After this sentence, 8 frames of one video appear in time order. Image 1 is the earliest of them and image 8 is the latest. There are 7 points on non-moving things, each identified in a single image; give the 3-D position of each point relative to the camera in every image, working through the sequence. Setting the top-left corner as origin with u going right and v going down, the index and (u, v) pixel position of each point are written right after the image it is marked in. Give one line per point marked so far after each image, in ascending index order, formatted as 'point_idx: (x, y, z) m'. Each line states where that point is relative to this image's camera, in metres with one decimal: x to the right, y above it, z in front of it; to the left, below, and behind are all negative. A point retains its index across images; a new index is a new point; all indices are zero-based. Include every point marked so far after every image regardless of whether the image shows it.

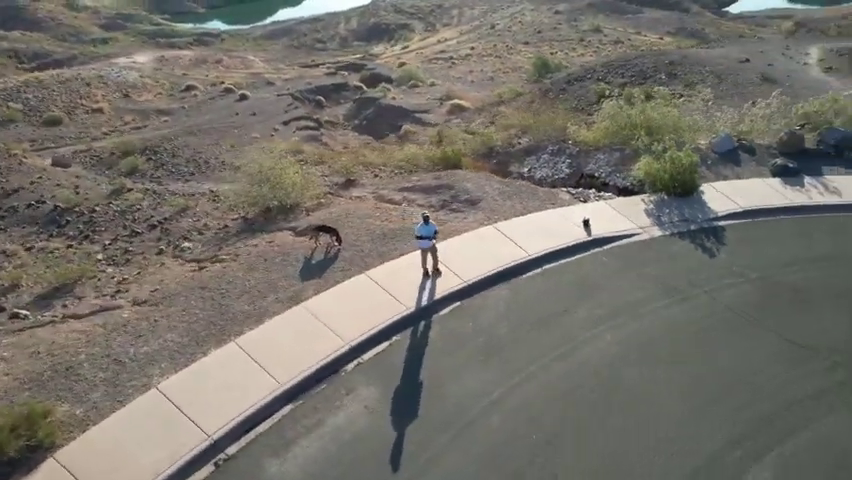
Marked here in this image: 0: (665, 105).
0: (+8.6, +5.0, +19.5) m
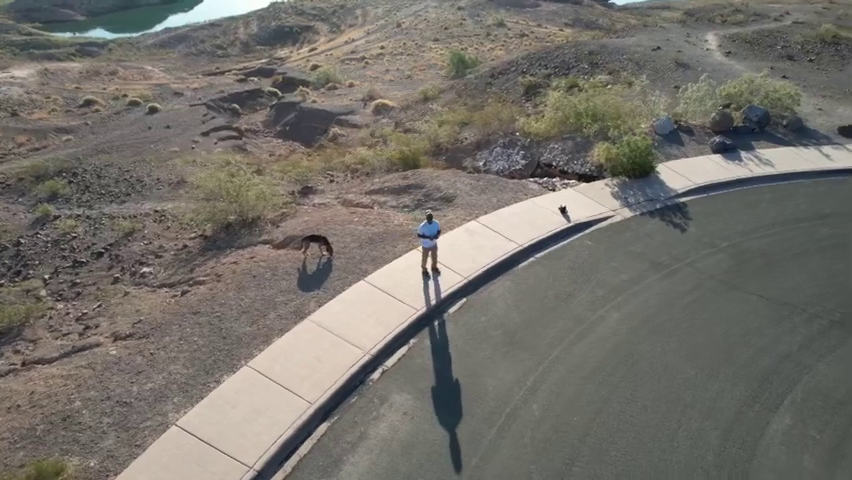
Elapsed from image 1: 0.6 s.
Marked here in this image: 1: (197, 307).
0: (+6.7, +5.7, +20.6) m
1: (-4.3, -1.3, +9.9) m
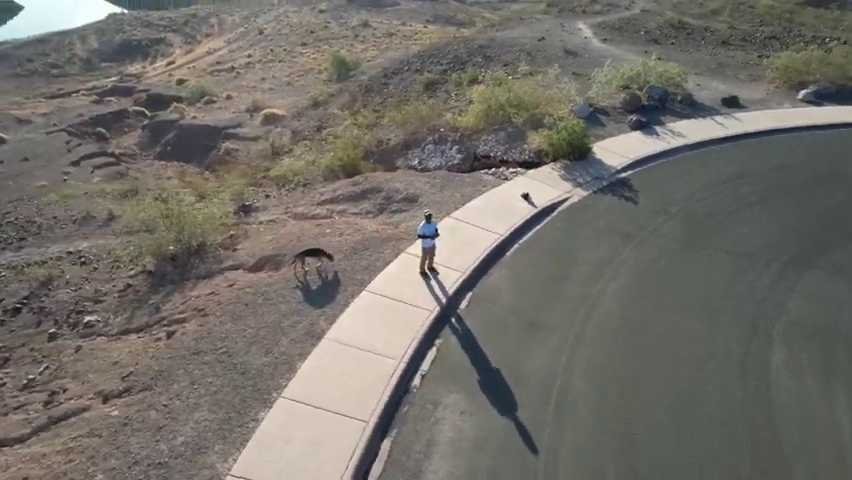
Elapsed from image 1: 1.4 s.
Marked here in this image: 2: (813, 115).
0: (+3.6, +6.3, +21.7) m
1: (-3.9, -1.8, +9.0) m
2: (+13.6, +4.3, +18.4) m
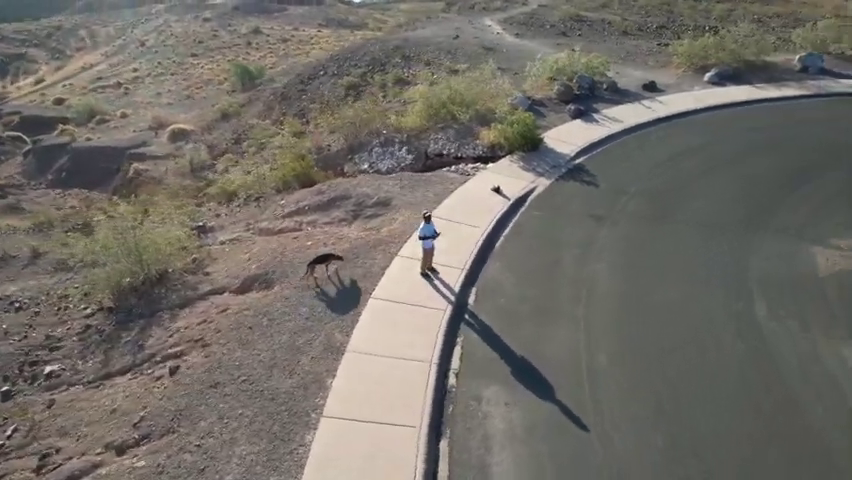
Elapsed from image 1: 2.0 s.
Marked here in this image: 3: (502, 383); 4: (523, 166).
0: (+1.0, +6.5, +22.1) m
1: (-3.4, -2.2, +8.4) m
2: (+11.5, +5.6, +20.5) m
3: (+1.2, -2.3, +8.4) m
4: (+2.9, +2.2, +15.8) m
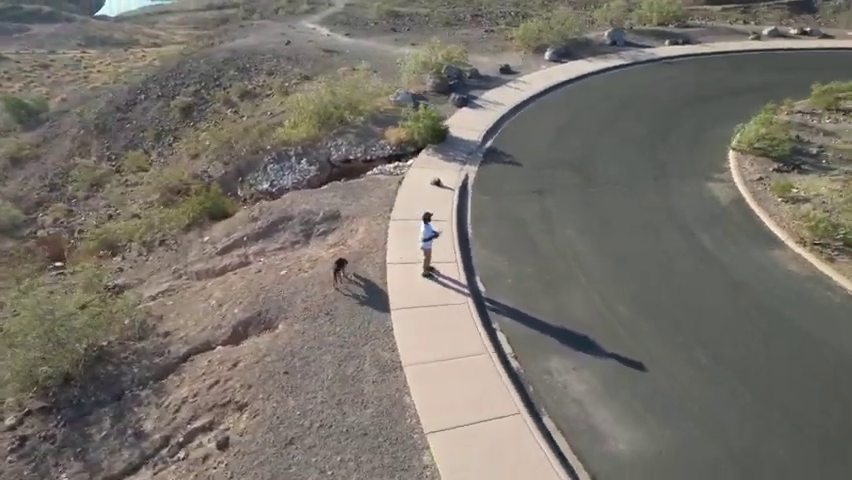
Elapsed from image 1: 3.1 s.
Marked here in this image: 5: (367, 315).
0: (-4.2, +6.2, +21.5) m
1: (-2.1, -2.8, +7.5) m
2: (+6.3, +7.4, +23.5) m
3: (+2.3, -1.9, +9.0) m
4: (+0.5, +2.6, +16.4) m
5: (-1.0, -1.4, +9.8) m
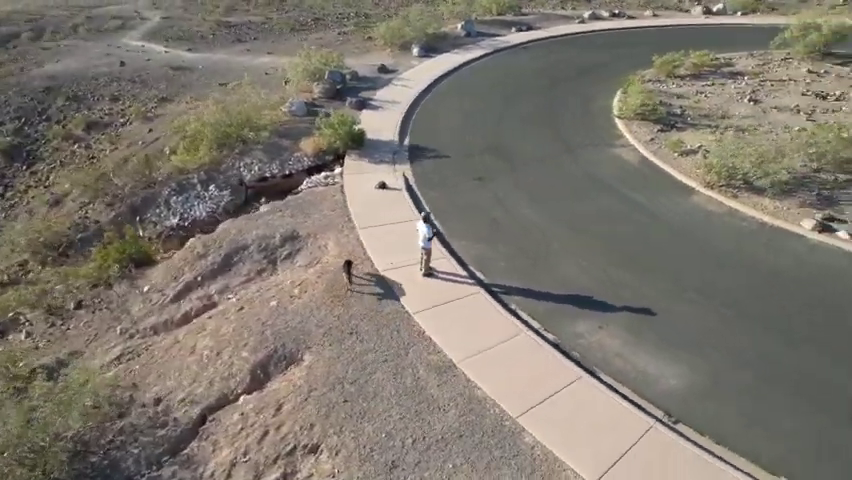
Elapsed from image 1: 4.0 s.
0: (-8.3, +5.0, +19.8) m
1: (-0.6, -3.1, +7.2) m
2: (+0.8, +8.1, +24.7) m
3: (+2.9, -1.4, +9.8) m
4: (-1.7, +2.5, +16.3) m
5: (-0.6, -1.5, +9.6) m
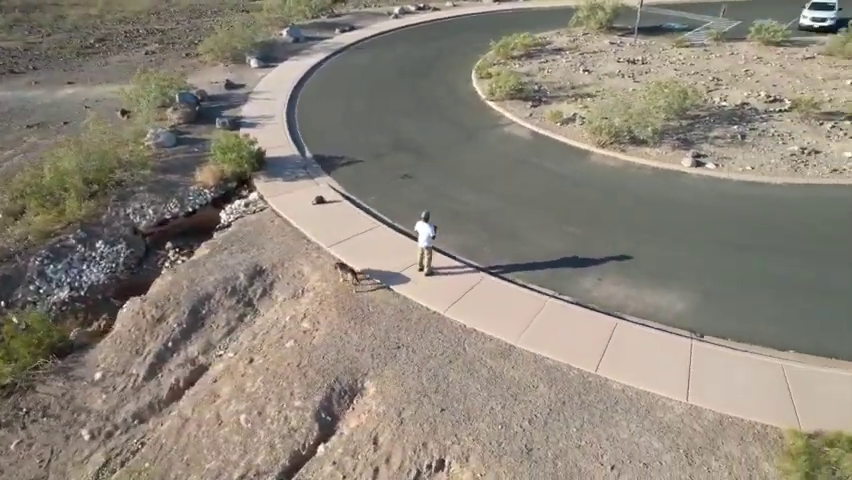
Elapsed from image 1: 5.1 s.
0: (-11.8, +2.7, +16.3) m
1: (+1.2, -3.0, +7.3) m
2: (-5.9, +7.4, +23.8) m
3: (+3.2, -0.7, +10.9) m
4: (-4.1, +1.8, +15.3) m
5: (+0.1, -1.6, +9.6) m
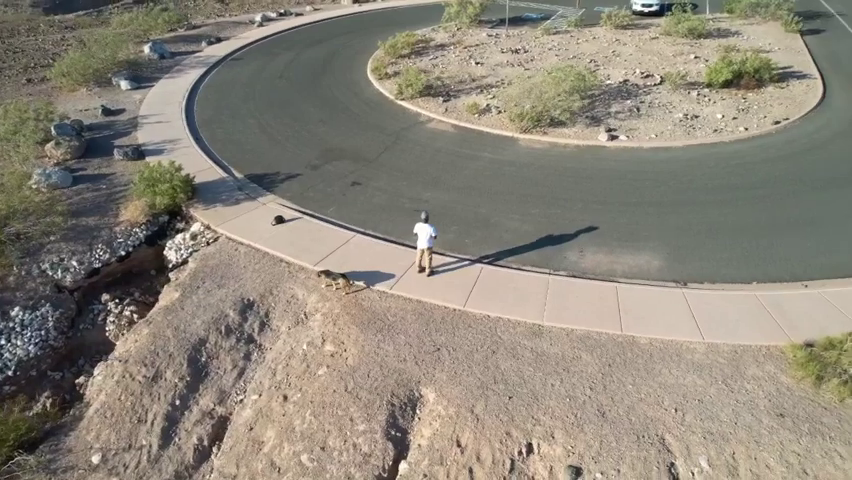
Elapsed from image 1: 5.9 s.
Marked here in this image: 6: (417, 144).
0: (-13.1, +0.6, +13.1) m
1: (+2.5, -2.7, +7.8) m
2: (-10.2, +6.1, +21.8) m
3: (+3.1, -0.2, +11.8) m
4: (-5.4, +1.0, +14.1) m
5: (+0.6, -1.5, +9.7) m
6: (-0.4, +3.2, +17.2) m
